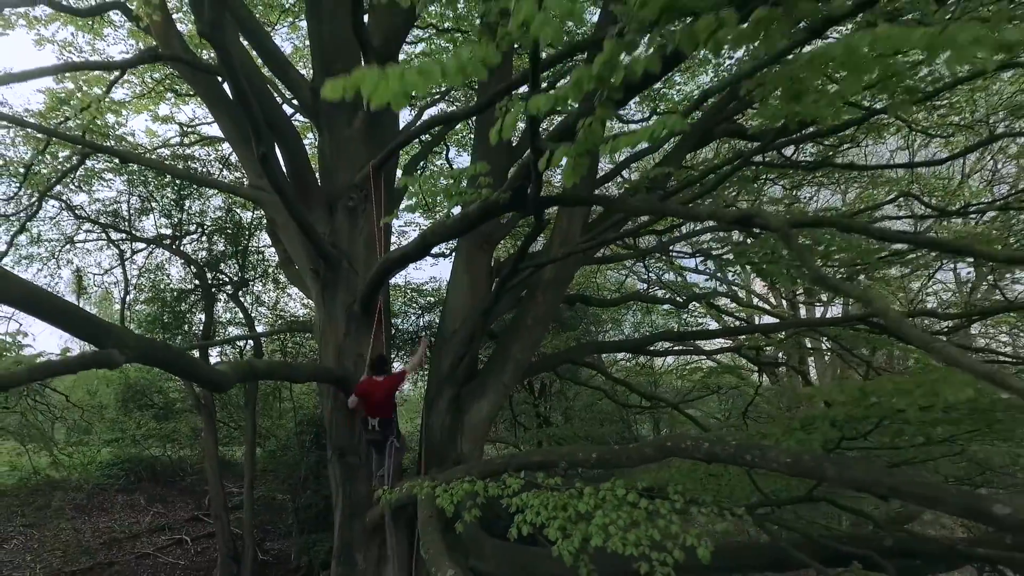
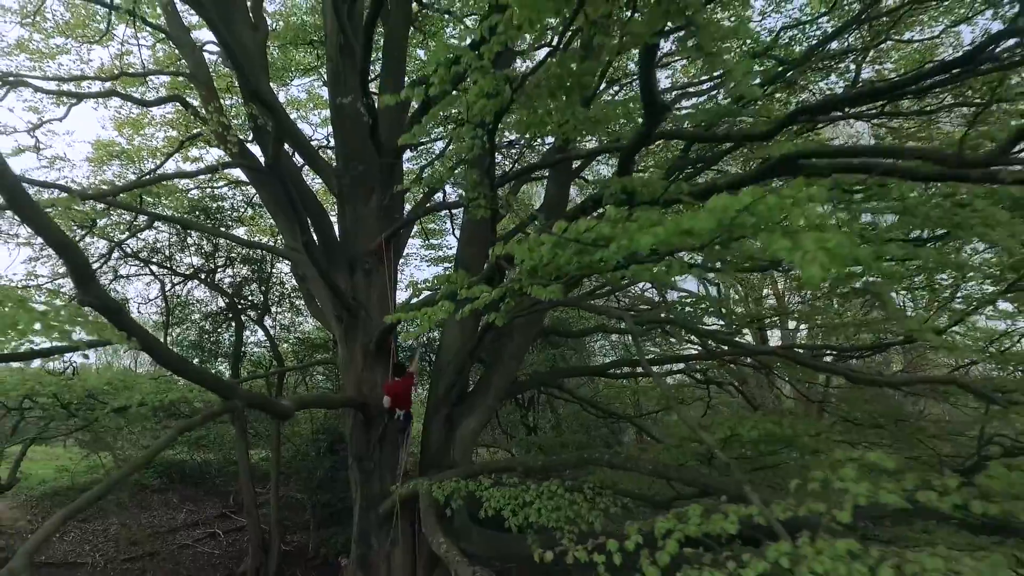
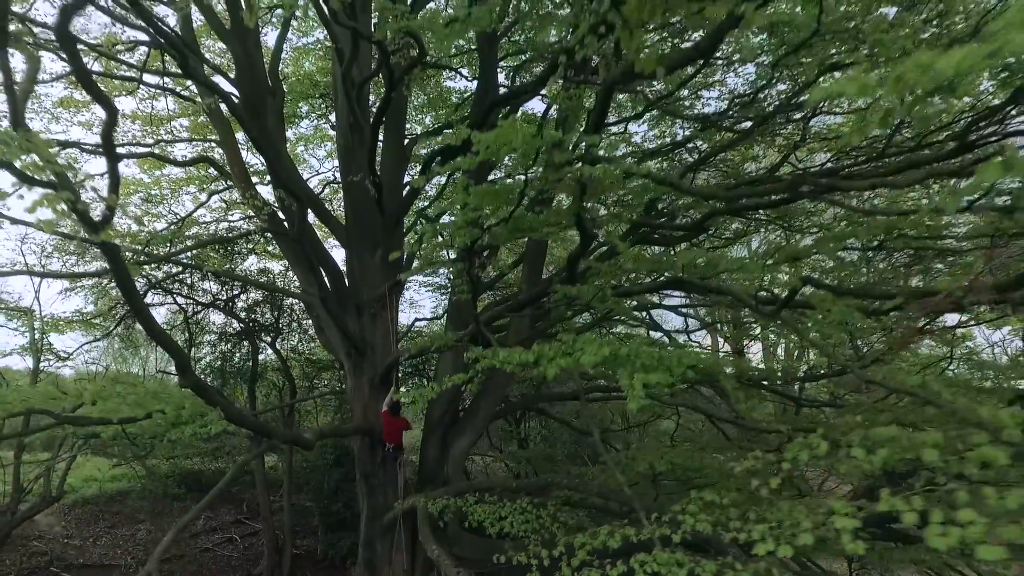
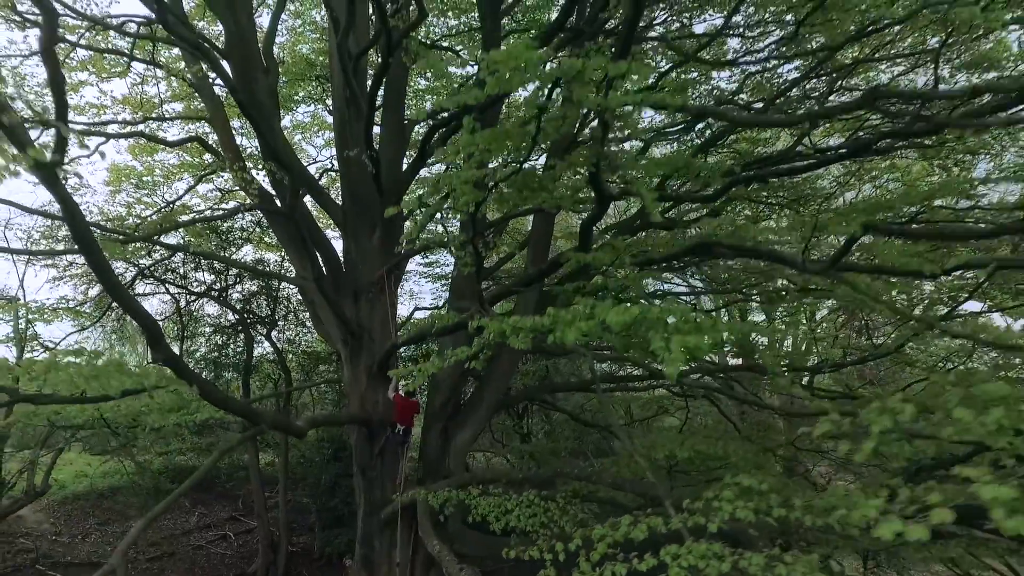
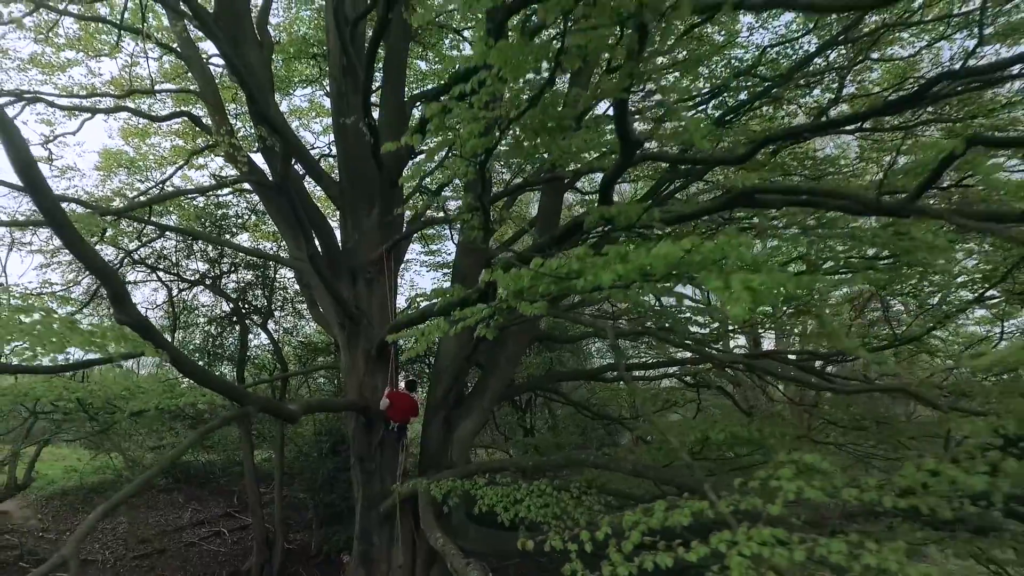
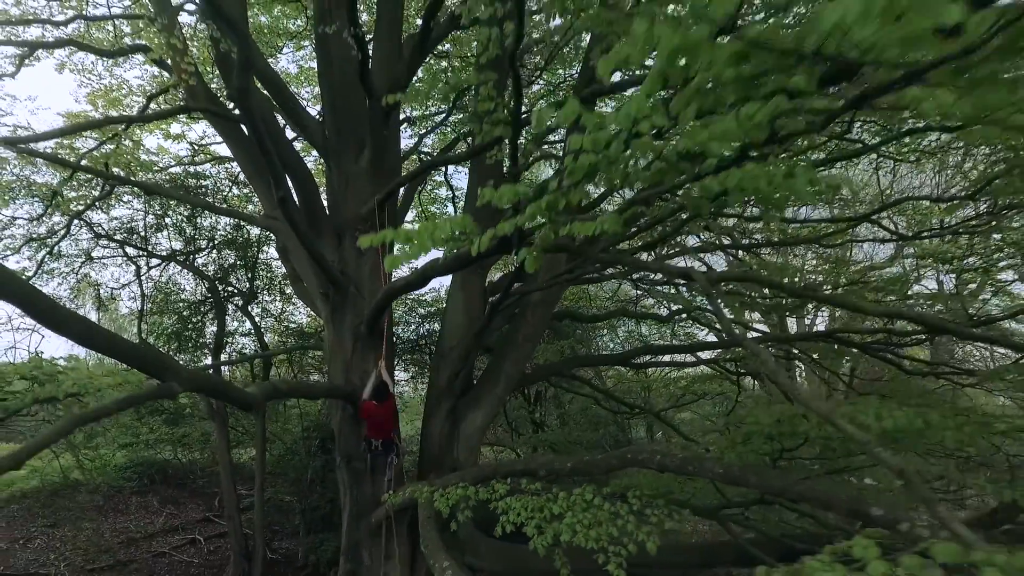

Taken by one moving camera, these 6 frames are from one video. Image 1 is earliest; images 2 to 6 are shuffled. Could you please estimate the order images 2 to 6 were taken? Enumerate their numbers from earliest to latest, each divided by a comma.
6, 2, 5, 4, 3
